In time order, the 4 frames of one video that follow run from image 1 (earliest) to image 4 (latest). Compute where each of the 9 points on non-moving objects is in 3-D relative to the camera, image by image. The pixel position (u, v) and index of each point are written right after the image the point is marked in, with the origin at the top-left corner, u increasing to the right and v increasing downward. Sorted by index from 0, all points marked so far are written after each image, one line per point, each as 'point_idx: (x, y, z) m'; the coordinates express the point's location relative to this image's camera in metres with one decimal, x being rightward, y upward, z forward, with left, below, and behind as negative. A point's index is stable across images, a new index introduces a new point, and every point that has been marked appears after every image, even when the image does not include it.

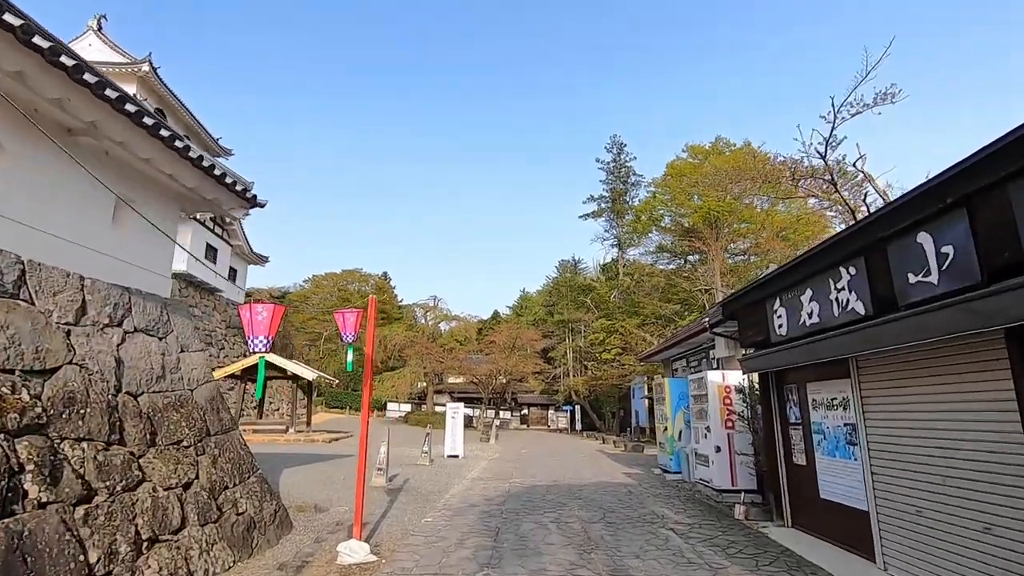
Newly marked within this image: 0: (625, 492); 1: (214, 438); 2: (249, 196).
0: (+1.6, -3.0, +7.9) m
1: (-3.0, -1.5, +5.5) m
2: (-3.0, +1.1, +6.3) m
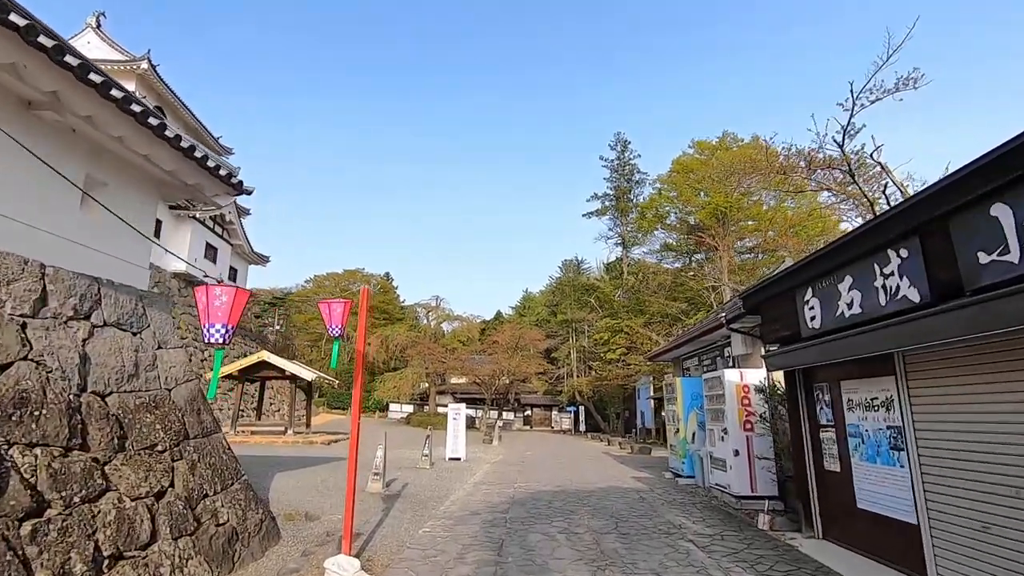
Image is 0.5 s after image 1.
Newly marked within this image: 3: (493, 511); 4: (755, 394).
0: (+1.7, -2.9, +7.4) m
1: (-3.0, -1.4, +5.1) m
2: (-3.0, +1.2, +5.8) m
3: (-0.2, -2.7, +6.5) m
4: (+3.2, -1.4, +7.1) m
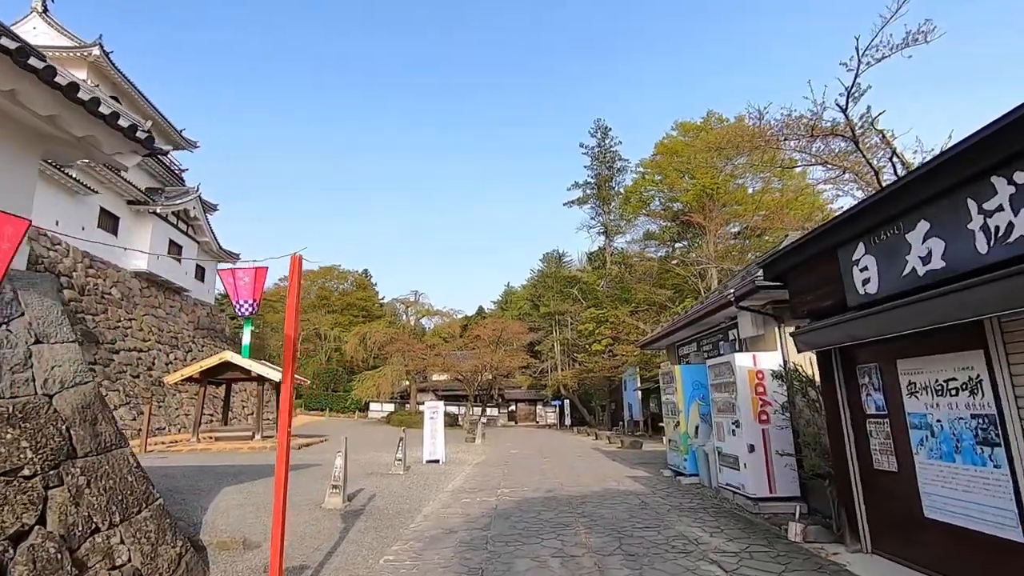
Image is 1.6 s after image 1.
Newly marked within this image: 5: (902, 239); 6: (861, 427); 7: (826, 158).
0: (+1.5, -2.6, +6.5) m
1: (-3.1, -1.3, +3.9) m
2: (-3.2, +1.3, +4.7) m
3: (-0.4, -2.4, +5.5) m
4: (+3.0, -1.1, +6.2) m
5: (+2.4, +0.3, +3.3) m
6: (+2.8, -1.1, +4.3) m
7: (+6.6, +2.7, +11.4) m
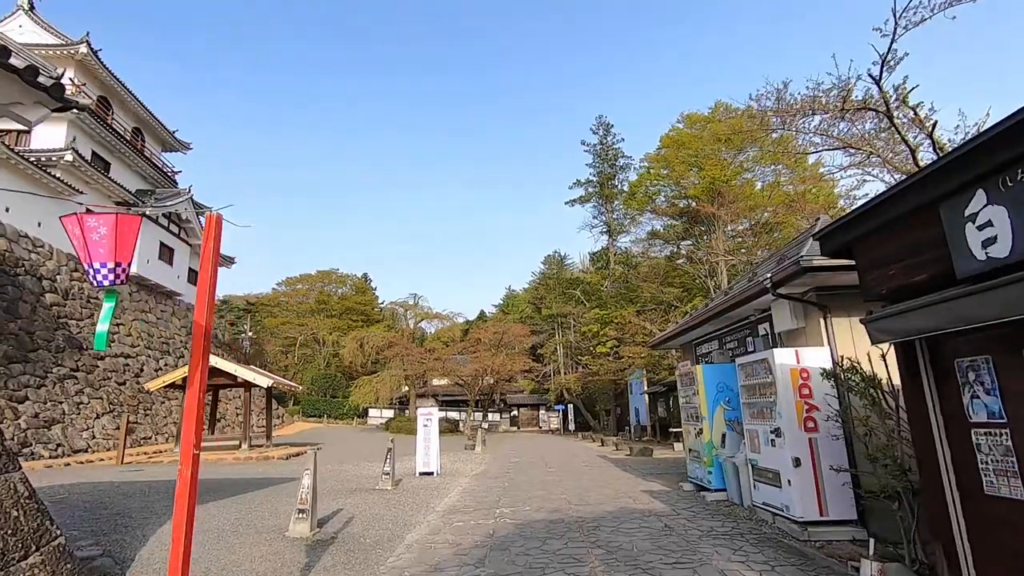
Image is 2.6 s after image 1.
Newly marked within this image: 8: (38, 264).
0: (+1.5, -2.4, +5.5) m
1: (-3.2, -1.1, +3.0) m
2: (-3.3, +1.5, +3.7) m
3: (-0.4, -2.3, +4.5) m
4: (+3.0, -0.9, +5.3) m
5: (+2.4, +0.5, +2.4) m
6: (+2.7, -0.9, +3.3) m
7: (+6.6, +2.9, +10.4) m
8: (-17.2, +0.9, +19.5) m
